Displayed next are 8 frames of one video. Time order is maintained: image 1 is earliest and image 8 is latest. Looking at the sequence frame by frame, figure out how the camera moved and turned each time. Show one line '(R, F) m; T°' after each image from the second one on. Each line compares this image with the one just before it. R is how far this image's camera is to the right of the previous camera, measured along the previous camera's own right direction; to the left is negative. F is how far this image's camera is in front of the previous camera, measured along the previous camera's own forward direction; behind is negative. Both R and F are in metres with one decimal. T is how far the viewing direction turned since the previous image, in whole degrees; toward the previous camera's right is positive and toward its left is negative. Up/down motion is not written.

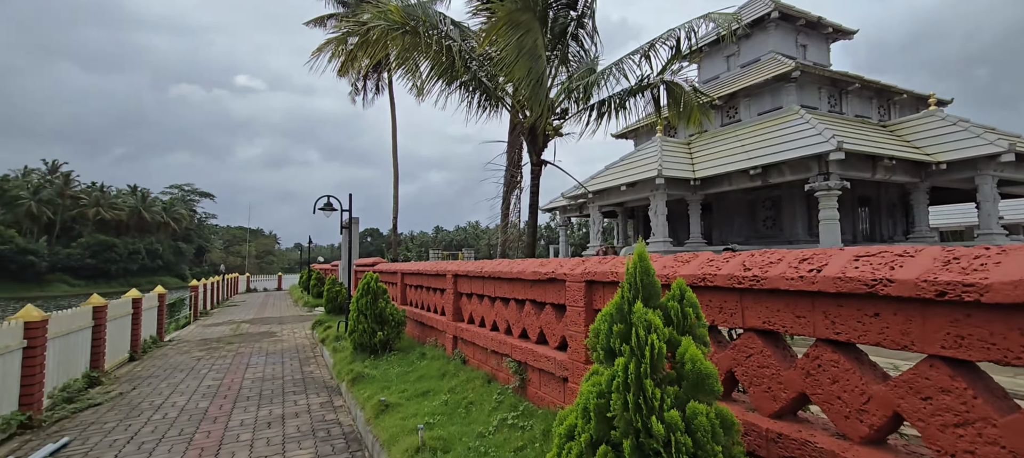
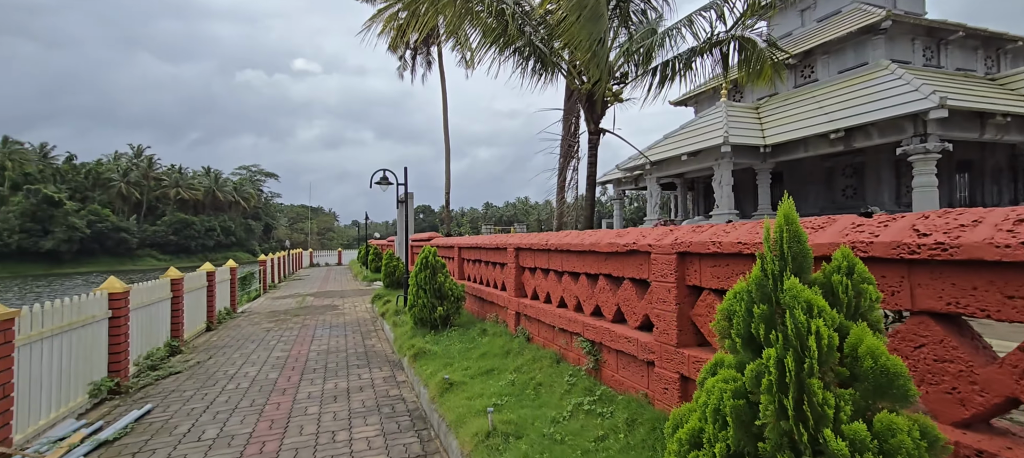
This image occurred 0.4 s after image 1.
(-0.1, +0.3) m; -5°
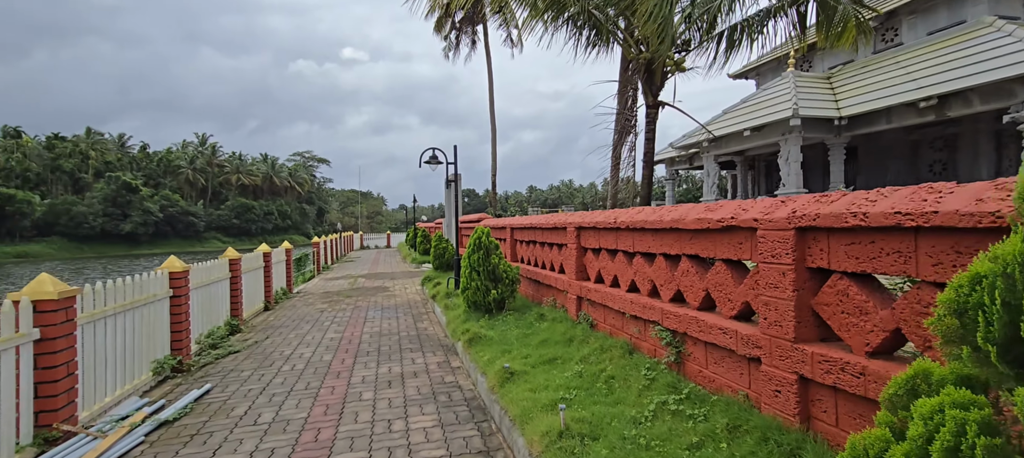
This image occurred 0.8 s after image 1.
(-0.1, +0.4) m; -4°
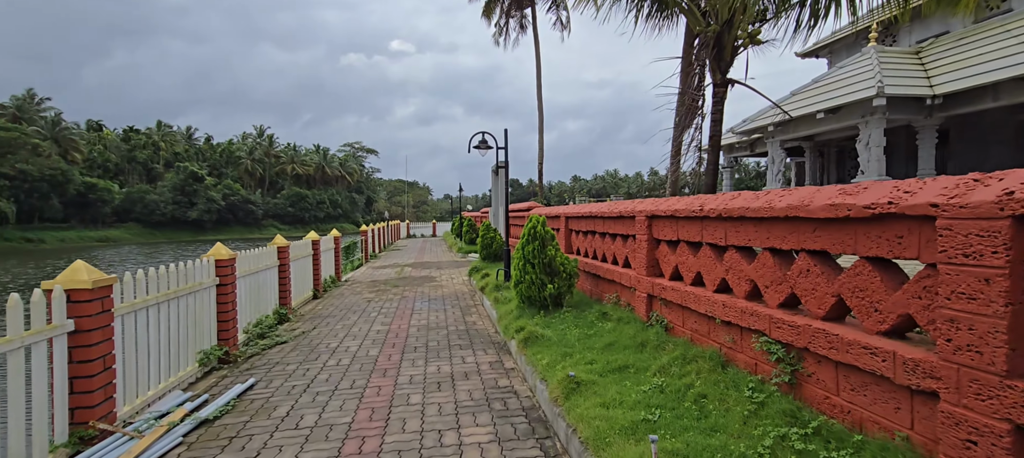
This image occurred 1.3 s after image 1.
(-0.1, +0.5) m; -4°
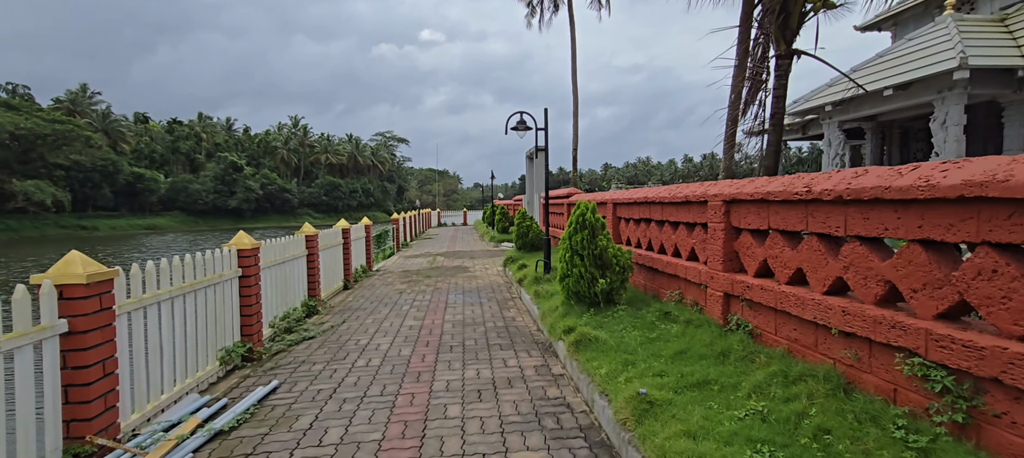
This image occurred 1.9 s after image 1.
(-0.1, +0.6) m; -3°
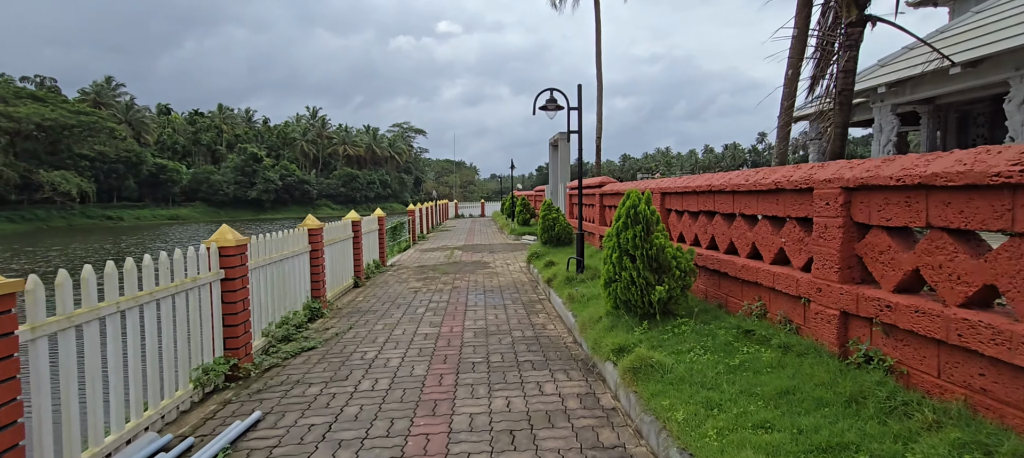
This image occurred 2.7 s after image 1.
(-0.1, +0.9) m; -2°
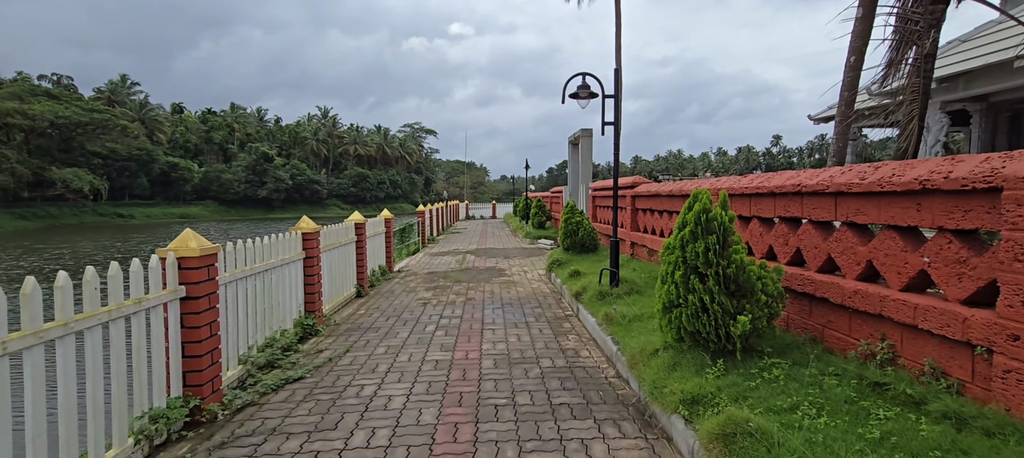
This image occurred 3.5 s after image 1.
(-0.1, +0.9) m; -1°
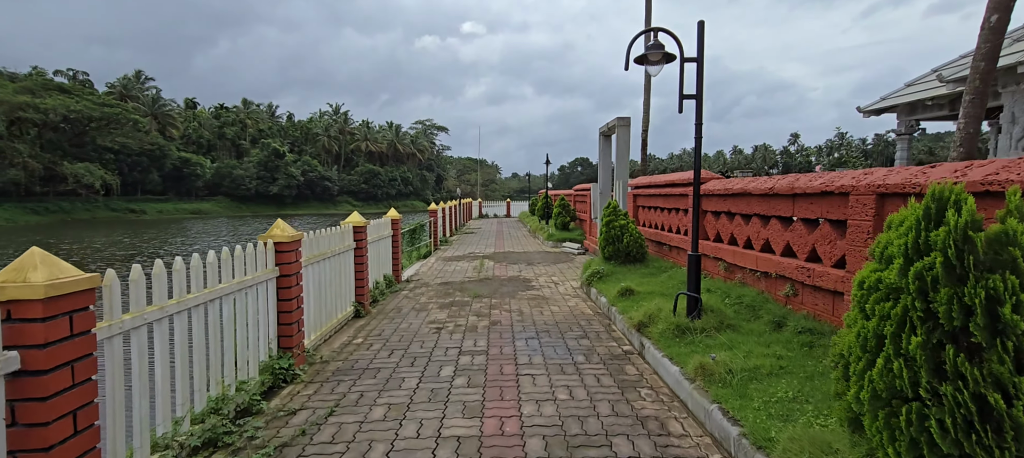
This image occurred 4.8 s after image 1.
(-0.3, +1.5) m; -1°
